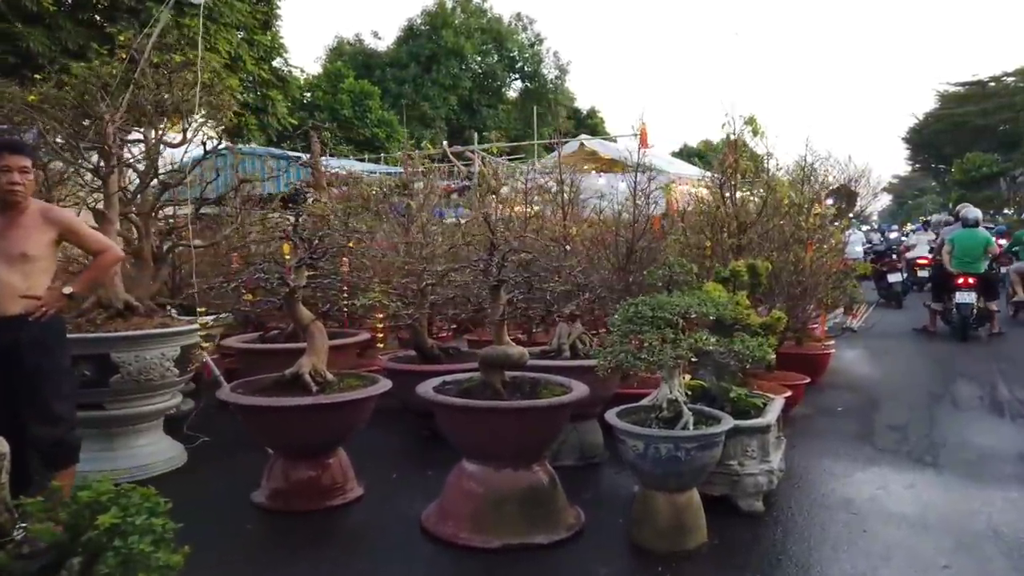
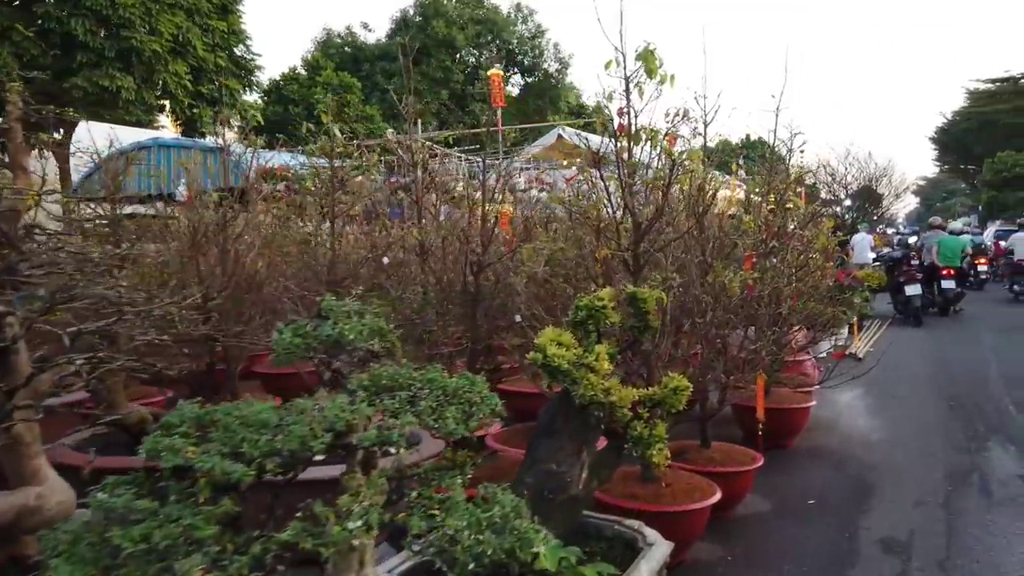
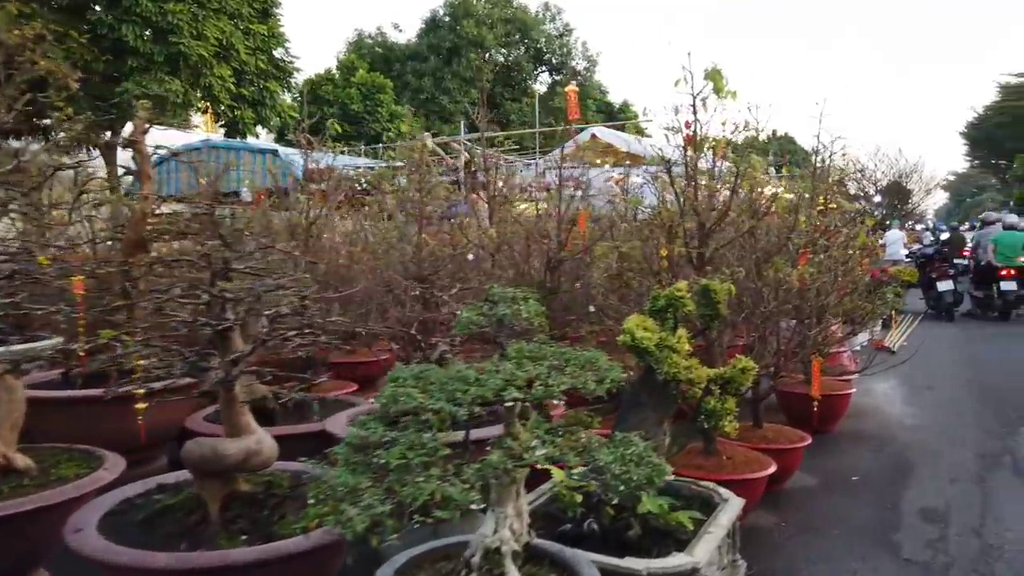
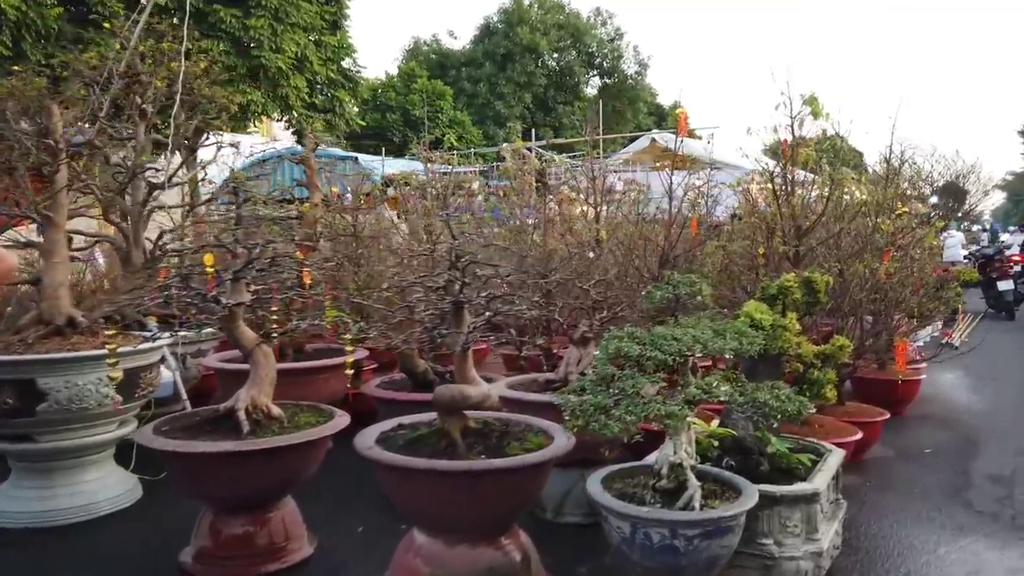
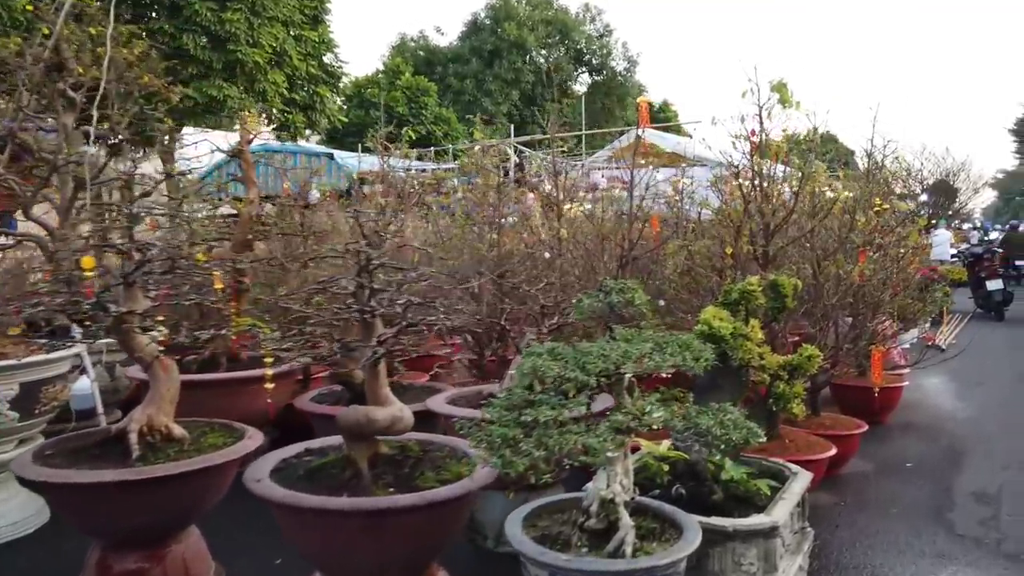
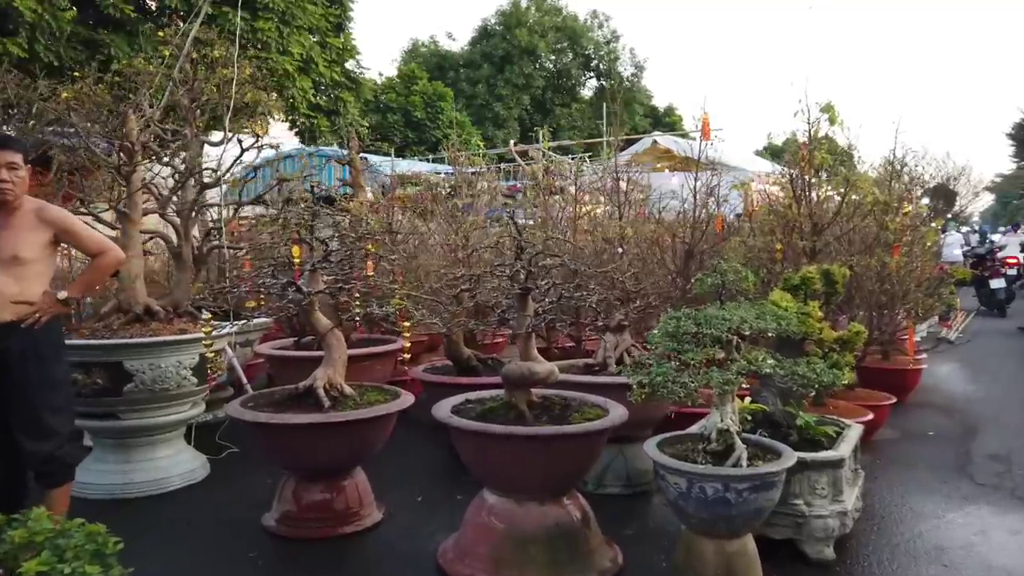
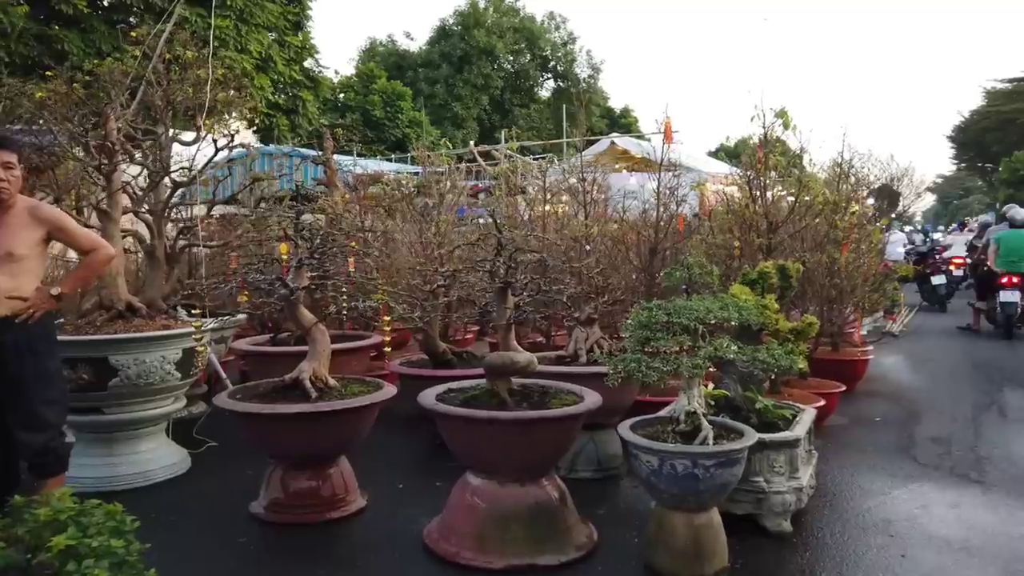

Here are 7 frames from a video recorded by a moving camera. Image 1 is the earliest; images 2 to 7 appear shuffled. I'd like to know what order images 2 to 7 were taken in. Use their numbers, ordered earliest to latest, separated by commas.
7, 6, 4, 5, 3, 2
